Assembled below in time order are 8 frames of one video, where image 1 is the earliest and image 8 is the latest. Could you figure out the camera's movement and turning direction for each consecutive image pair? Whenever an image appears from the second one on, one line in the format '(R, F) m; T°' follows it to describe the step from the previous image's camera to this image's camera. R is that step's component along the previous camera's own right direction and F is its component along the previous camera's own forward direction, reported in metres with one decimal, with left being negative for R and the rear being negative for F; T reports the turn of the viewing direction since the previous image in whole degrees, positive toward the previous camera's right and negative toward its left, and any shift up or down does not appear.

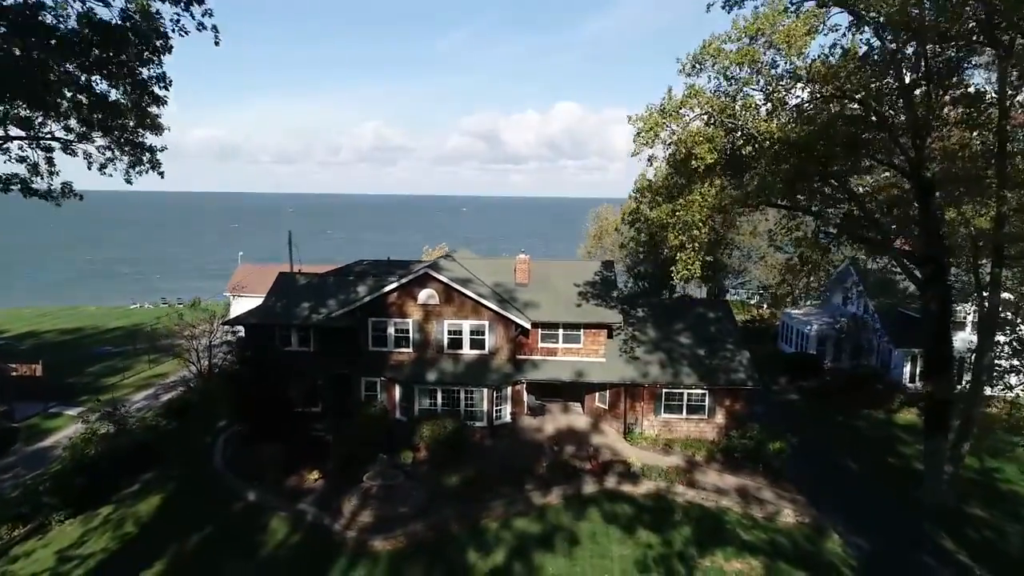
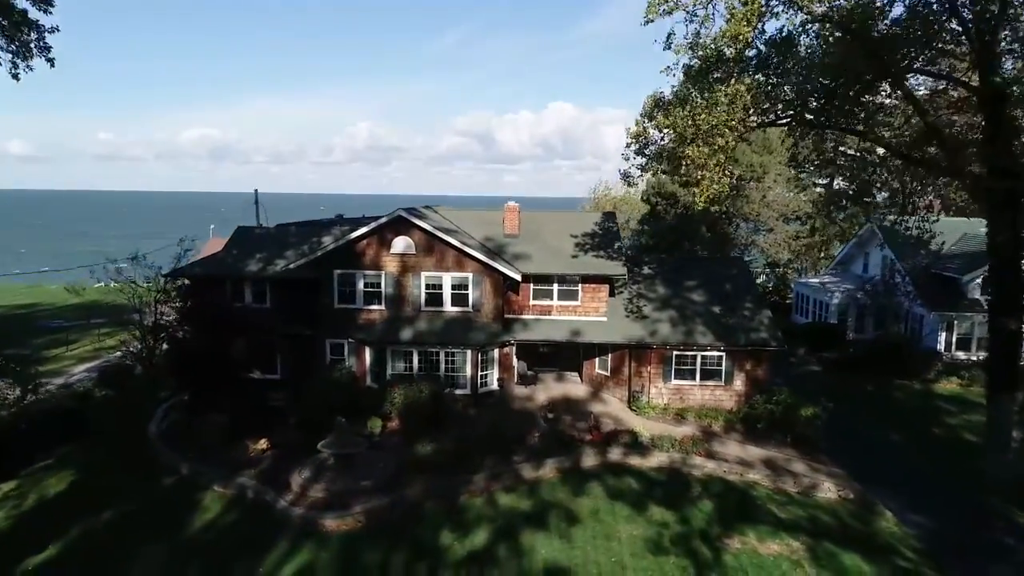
(+0.2, +3.9) m; +1°
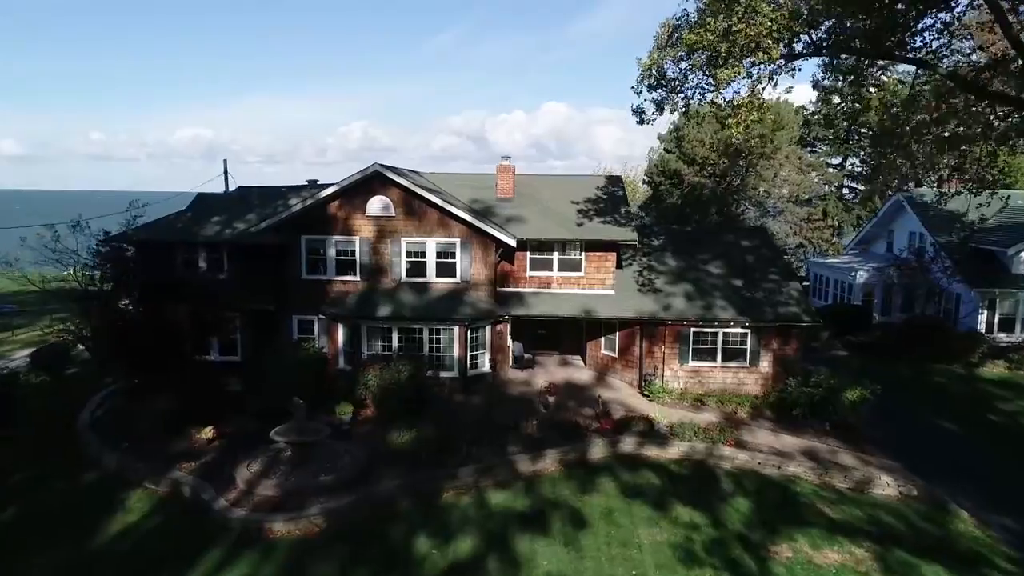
(0.0, +3.2) m; +1°
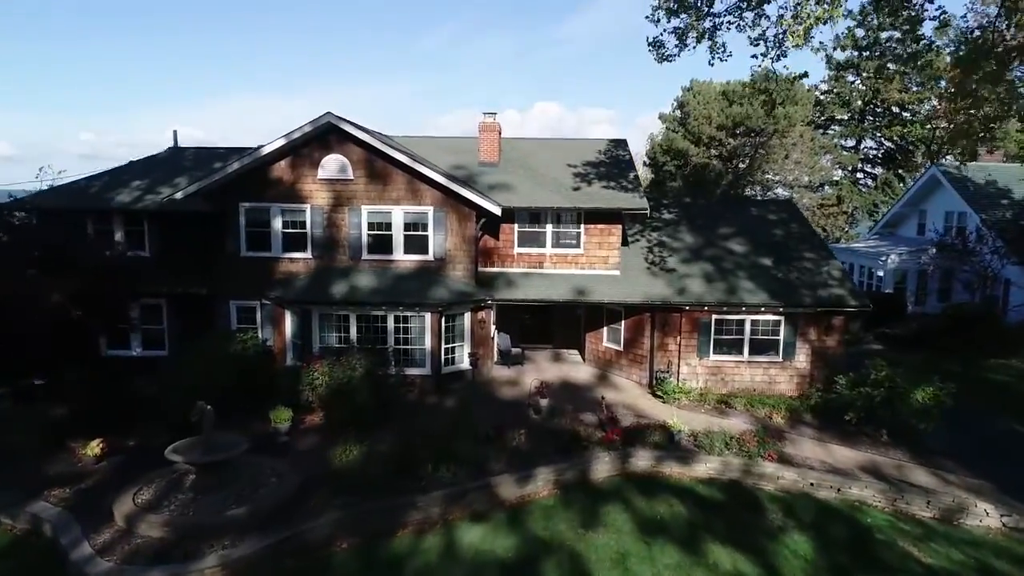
(+0.2, +3.9) m; +1°
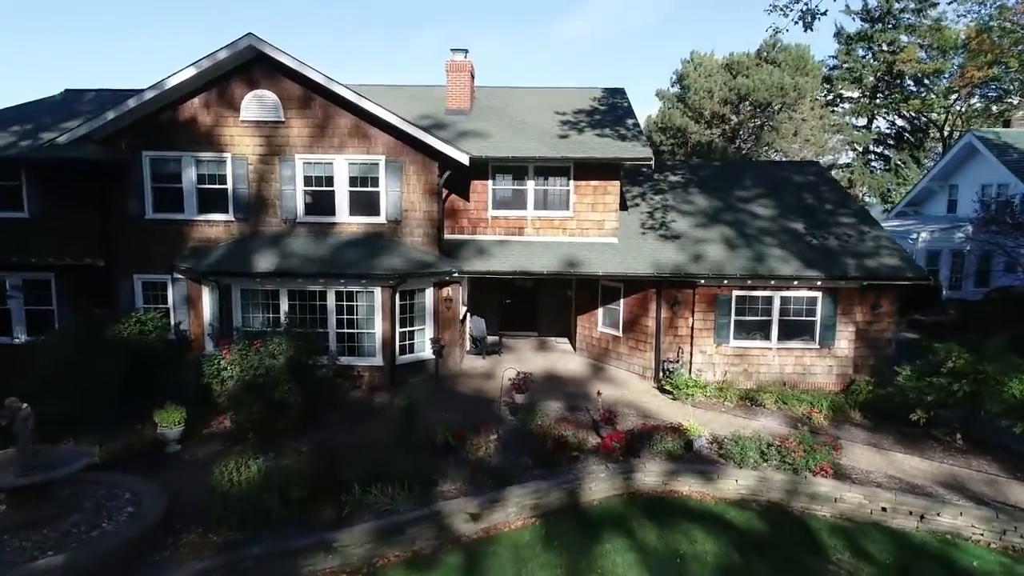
(+0.5, +3.6) m; +1°
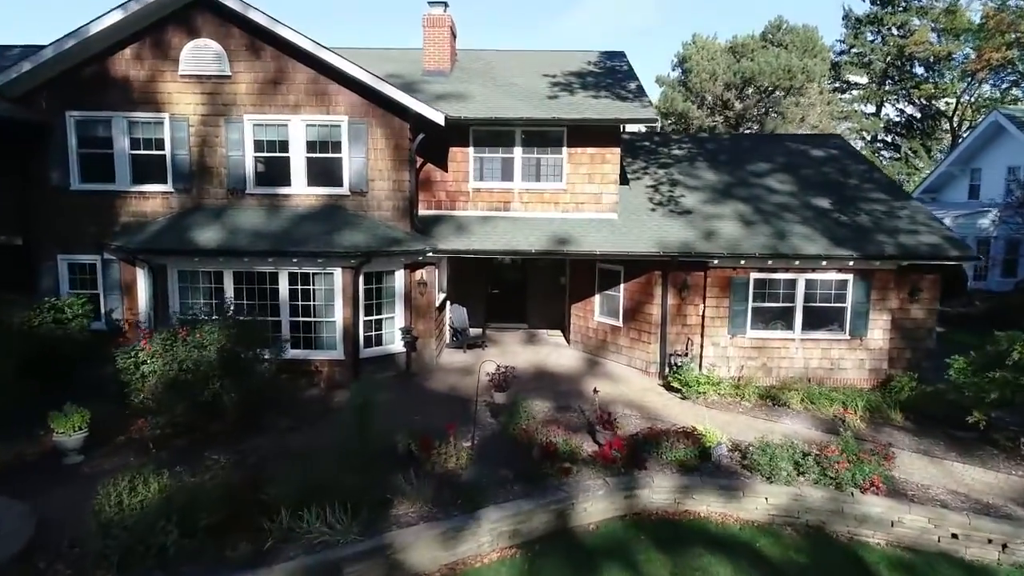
(+0.3, +2.0) m; 0°
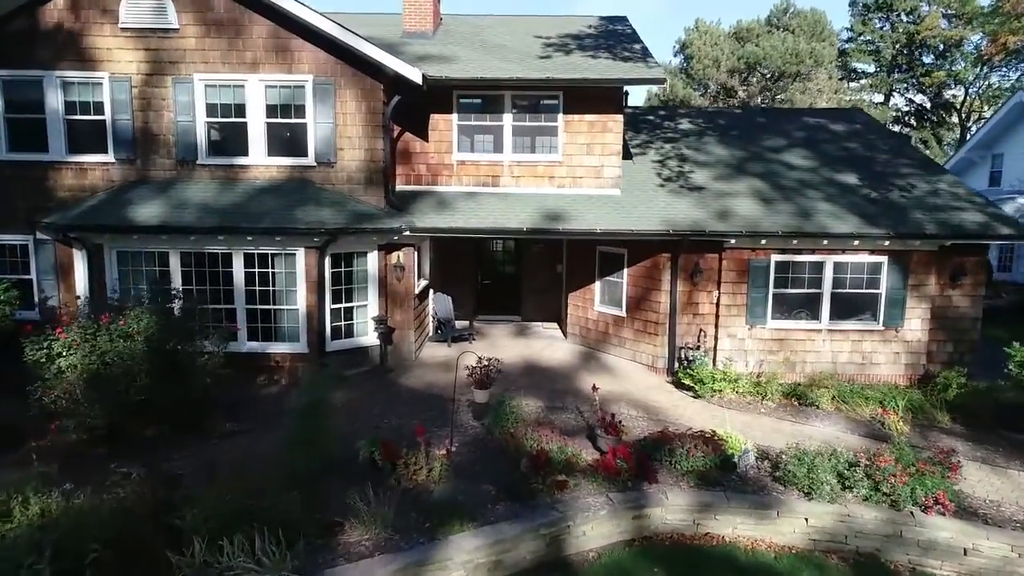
(+0.2, +1.5) m; 0°
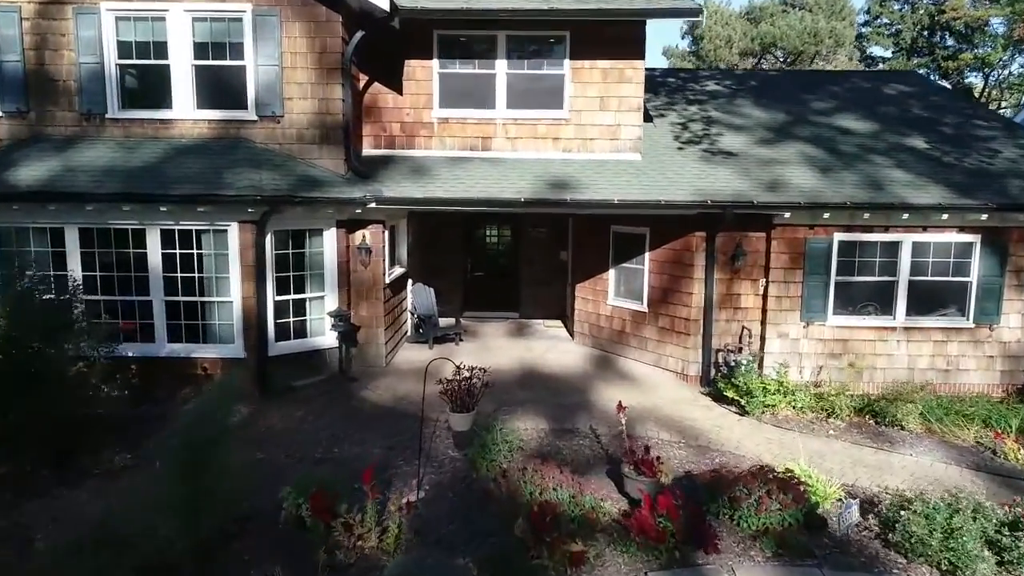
(+0.1, +2.4) m; 0°
